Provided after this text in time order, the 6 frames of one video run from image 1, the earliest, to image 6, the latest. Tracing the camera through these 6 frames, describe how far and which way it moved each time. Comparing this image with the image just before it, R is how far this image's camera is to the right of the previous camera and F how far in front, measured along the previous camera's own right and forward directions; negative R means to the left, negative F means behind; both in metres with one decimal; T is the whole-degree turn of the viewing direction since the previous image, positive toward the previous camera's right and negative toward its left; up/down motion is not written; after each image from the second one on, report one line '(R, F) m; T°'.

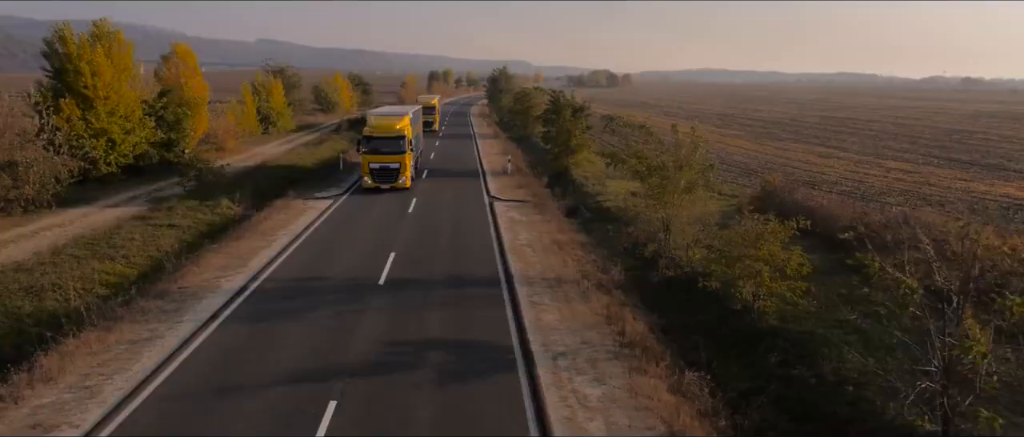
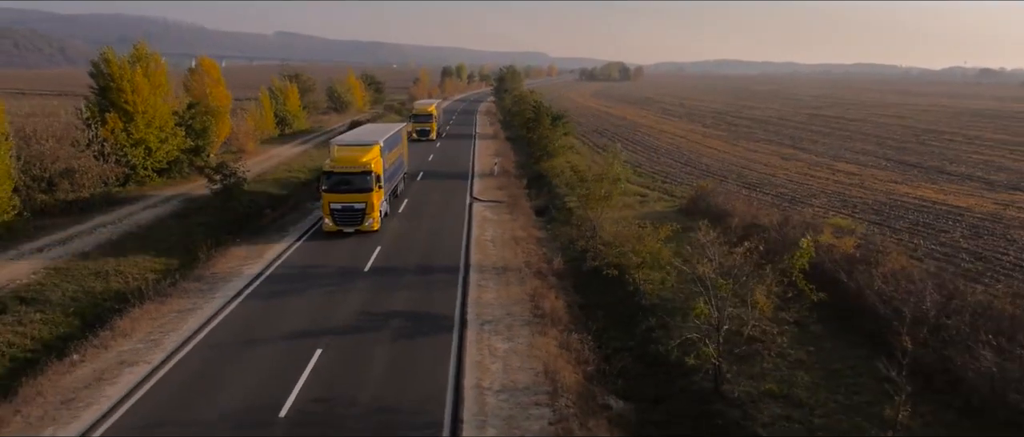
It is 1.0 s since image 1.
(+1.5, -4.1) m; -1°
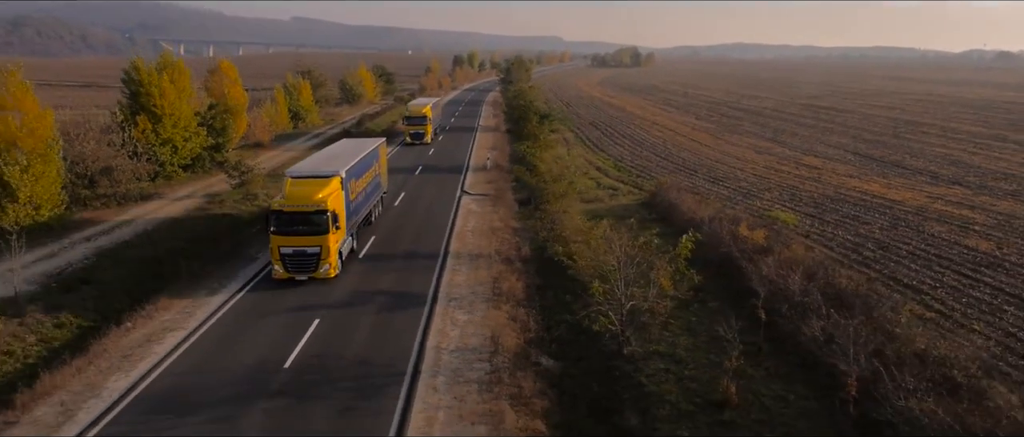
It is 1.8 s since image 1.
(+1.3, -3.5) m; -1°
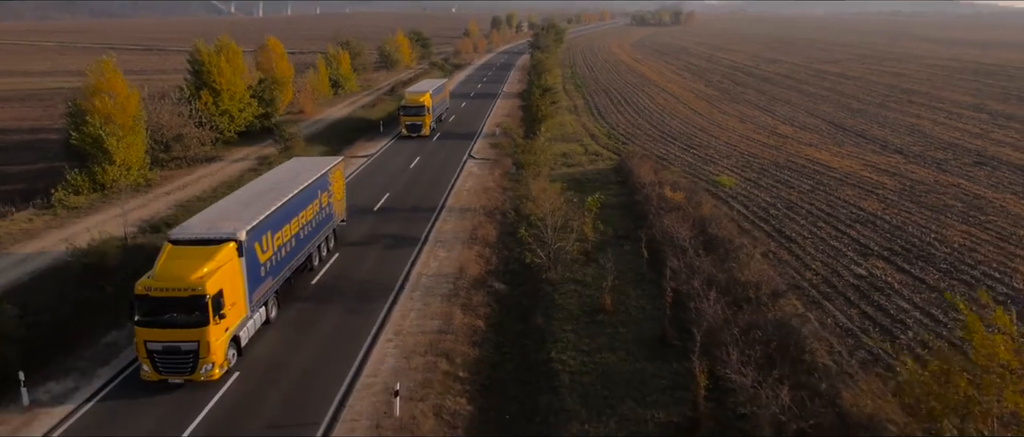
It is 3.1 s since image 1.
(+2.4, -6.0) m; -3°
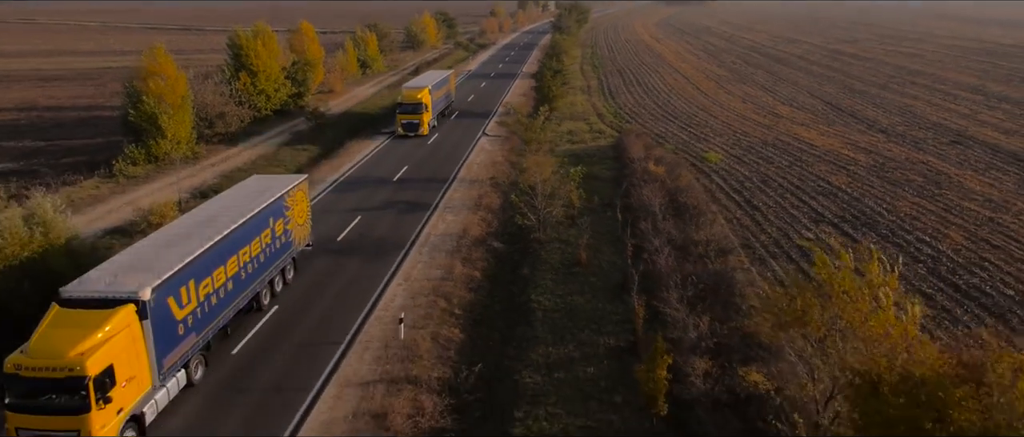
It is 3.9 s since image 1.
(+1.1, -3.5) m; -2°
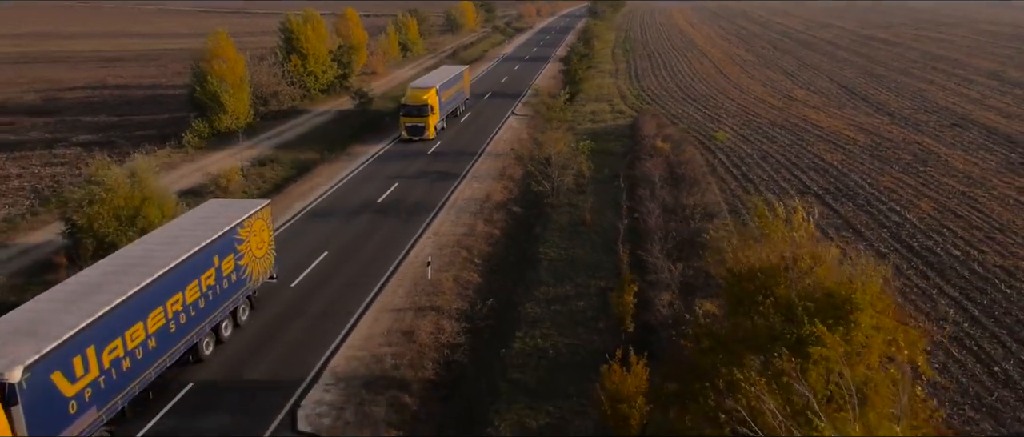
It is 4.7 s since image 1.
(+0.9, -3.6) m; -3°
